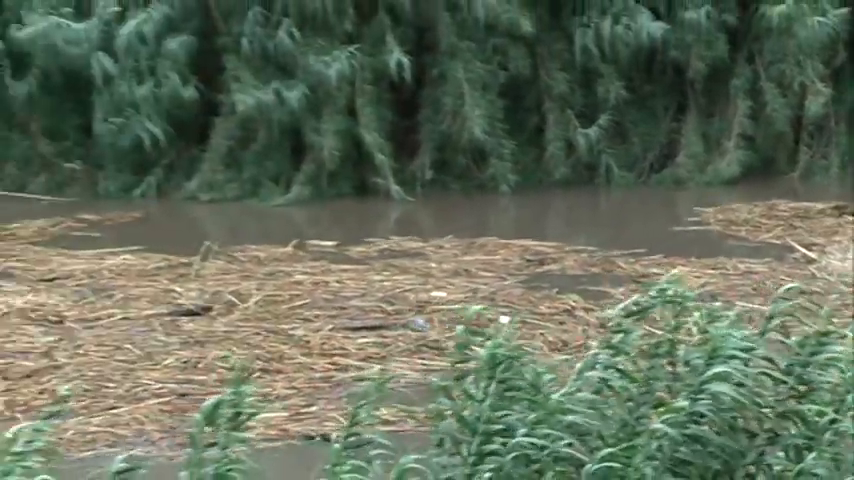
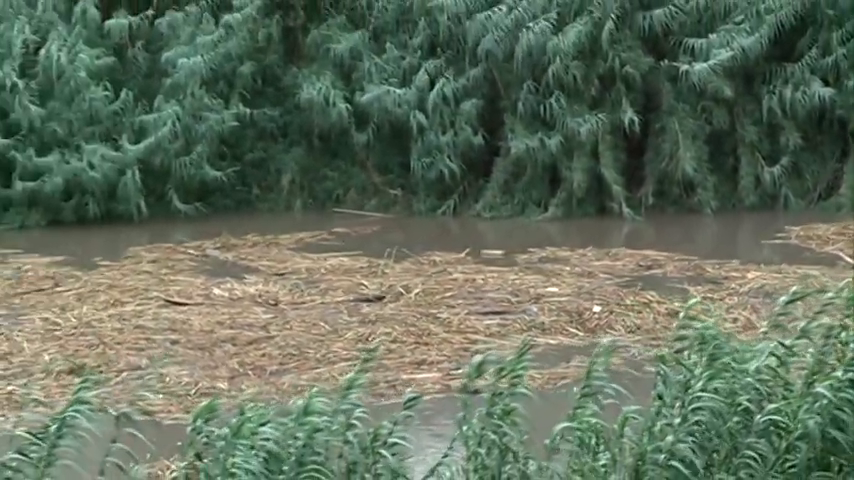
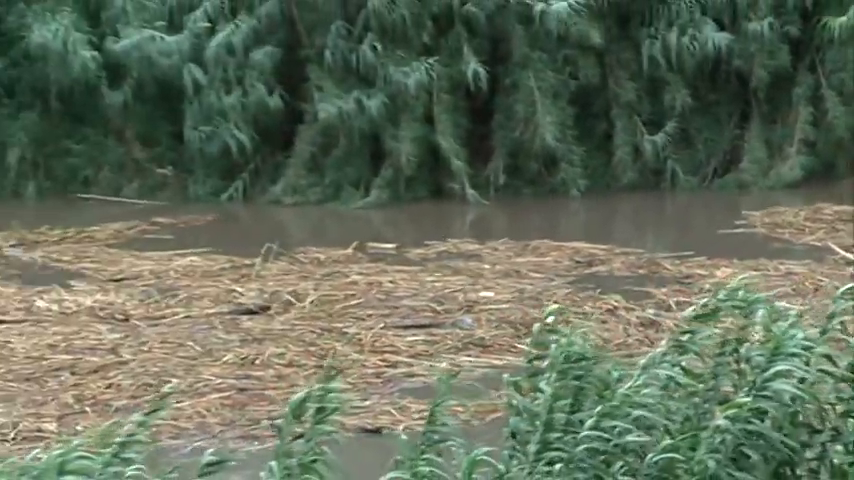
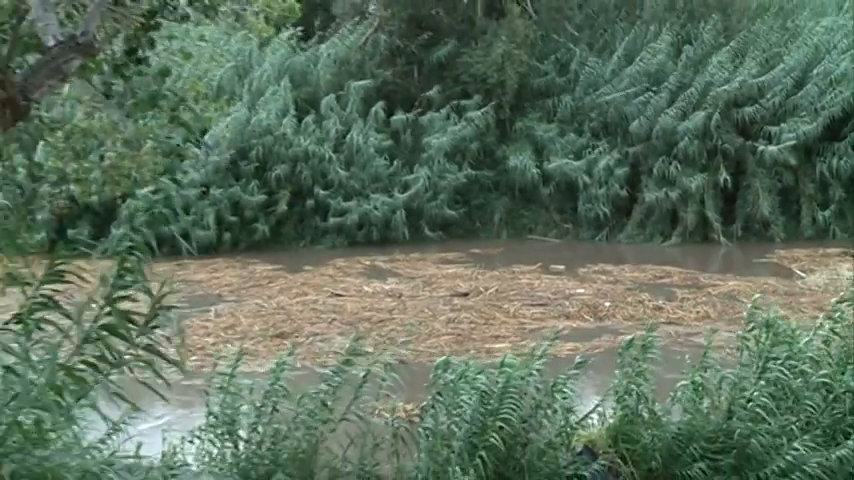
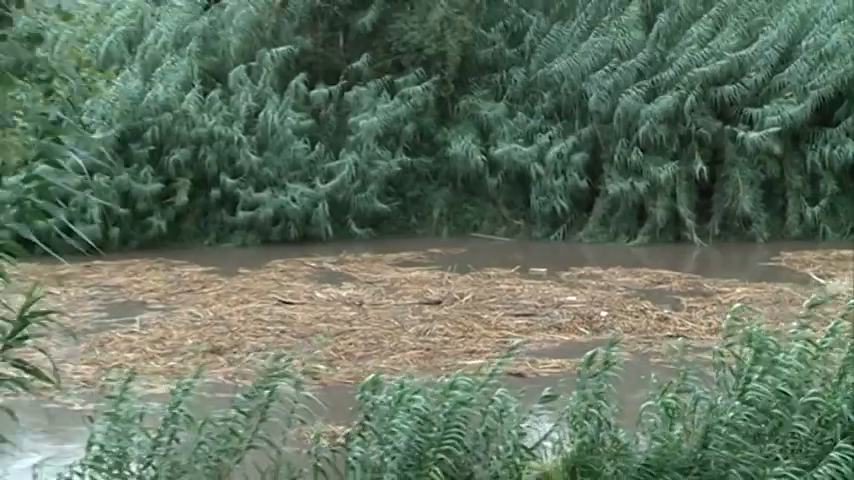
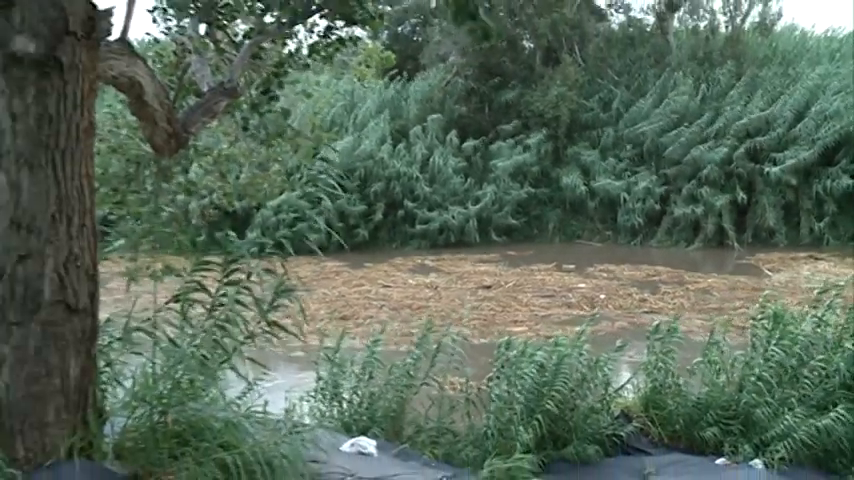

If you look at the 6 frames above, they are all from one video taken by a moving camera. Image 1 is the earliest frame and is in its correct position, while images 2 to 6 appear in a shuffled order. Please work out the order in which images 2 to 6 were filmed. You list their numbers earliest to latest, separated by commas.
3, 2, 5, 4, 6
